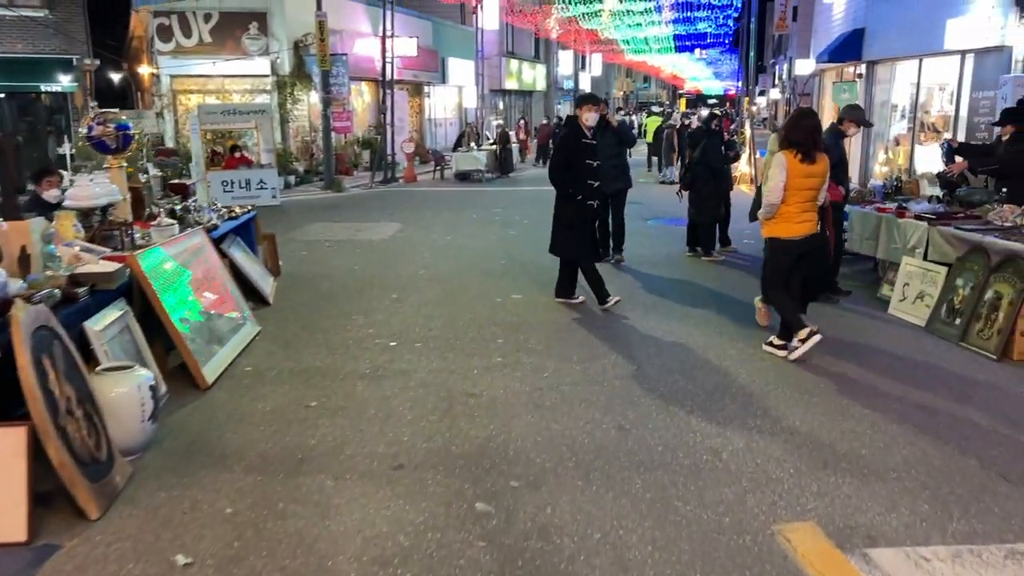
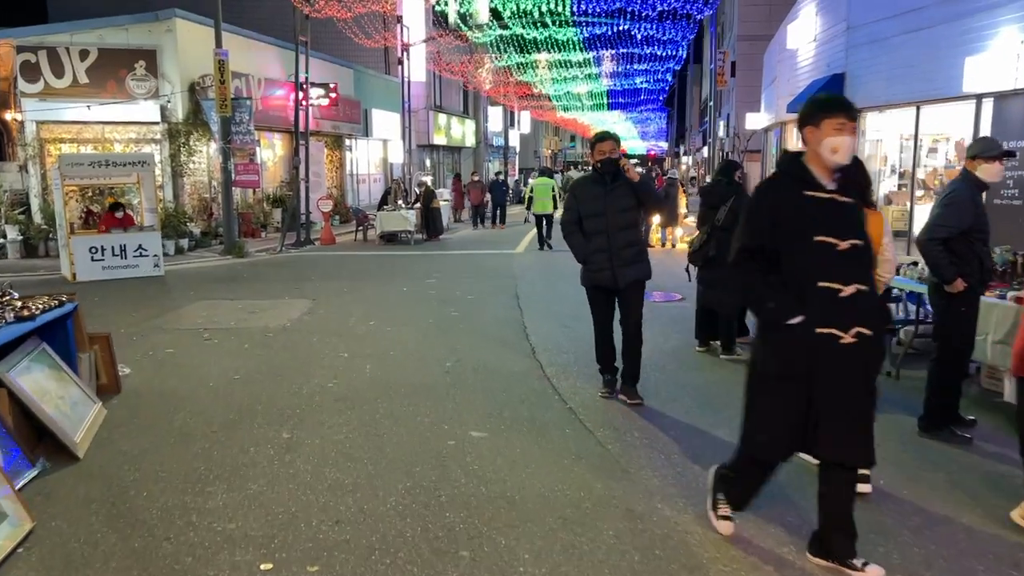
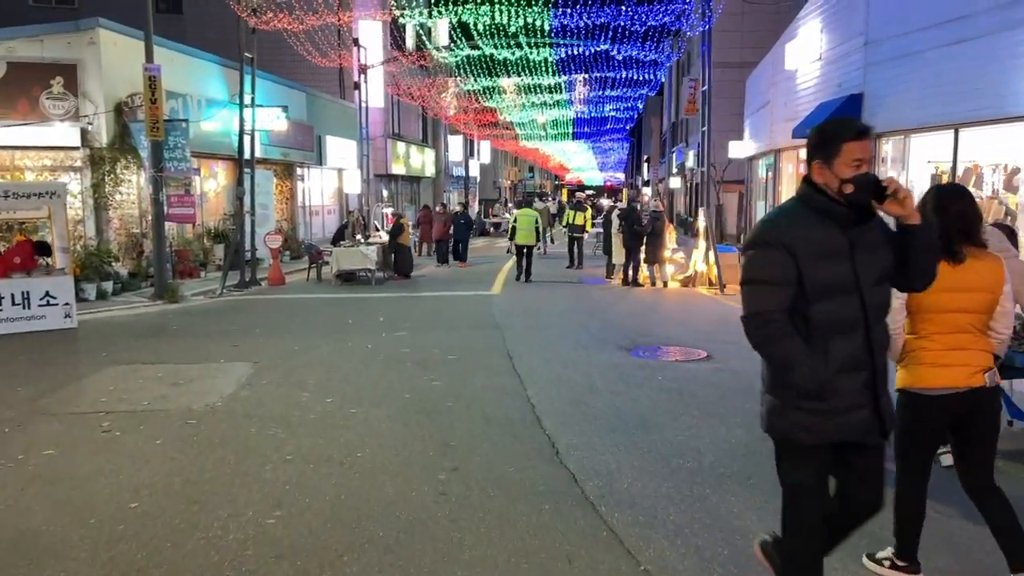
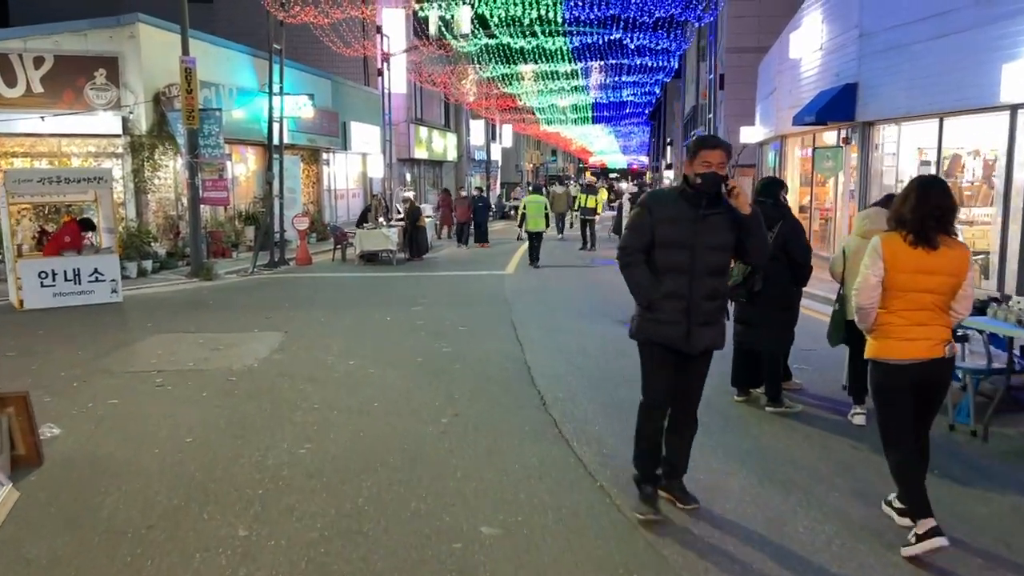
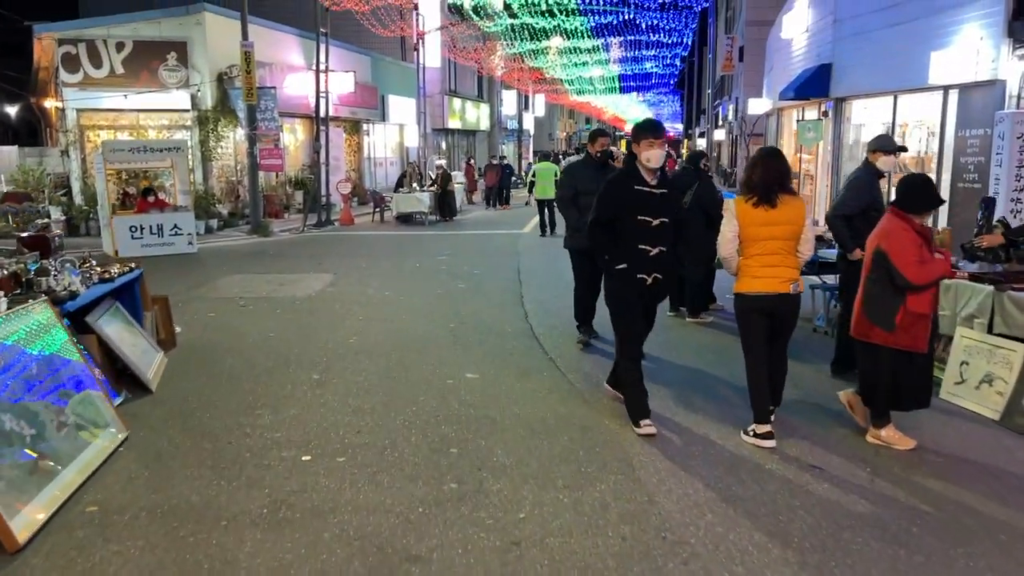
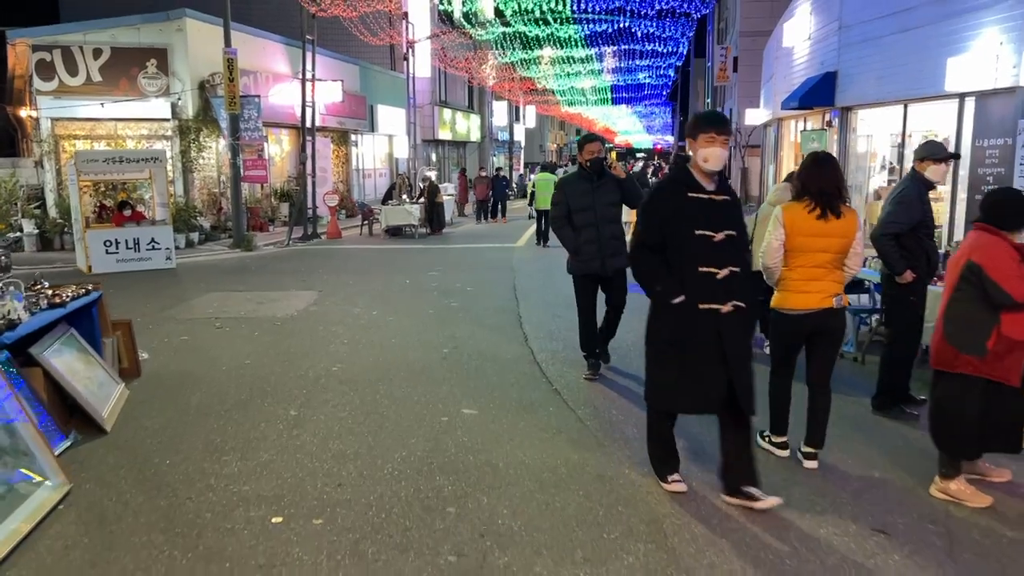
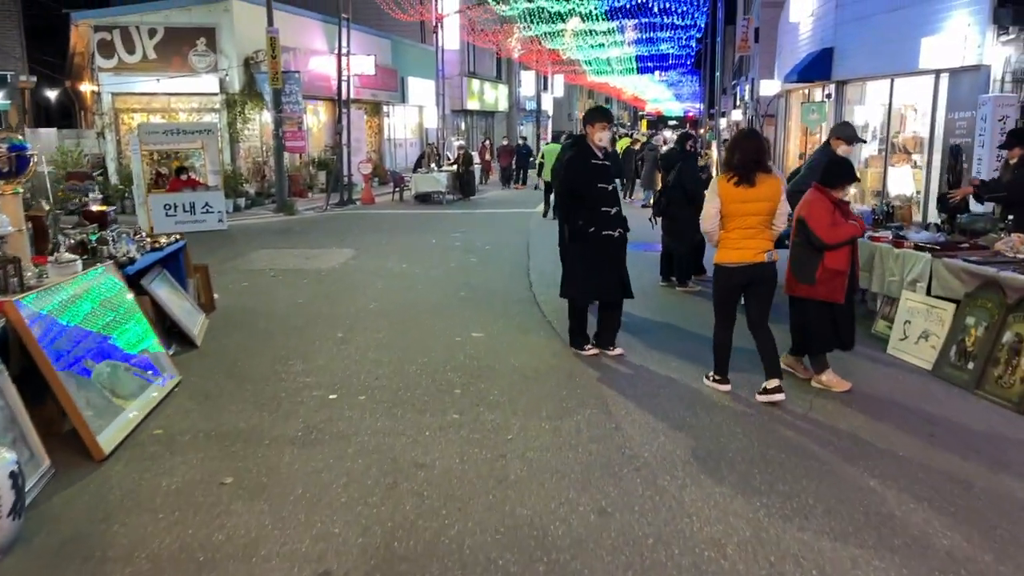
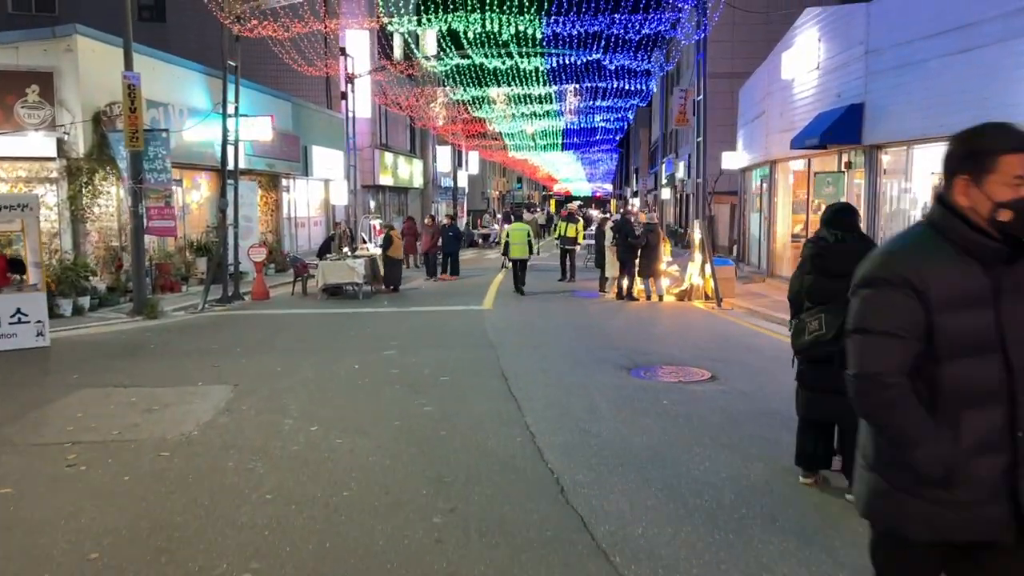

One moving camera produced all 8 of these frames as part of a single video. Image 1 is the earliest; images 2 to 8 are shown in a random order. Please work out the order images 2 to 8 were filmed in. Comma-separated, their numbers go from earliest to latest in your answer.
7, 5, 6, 2, 4, 3, 8
